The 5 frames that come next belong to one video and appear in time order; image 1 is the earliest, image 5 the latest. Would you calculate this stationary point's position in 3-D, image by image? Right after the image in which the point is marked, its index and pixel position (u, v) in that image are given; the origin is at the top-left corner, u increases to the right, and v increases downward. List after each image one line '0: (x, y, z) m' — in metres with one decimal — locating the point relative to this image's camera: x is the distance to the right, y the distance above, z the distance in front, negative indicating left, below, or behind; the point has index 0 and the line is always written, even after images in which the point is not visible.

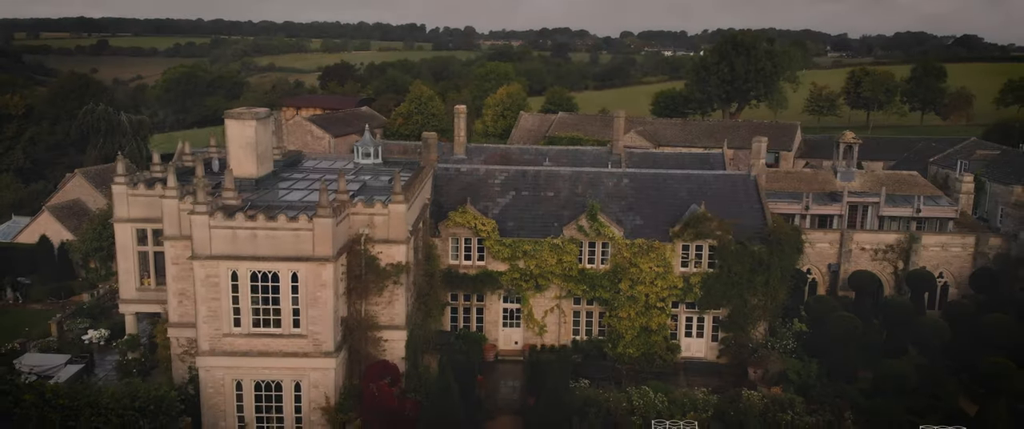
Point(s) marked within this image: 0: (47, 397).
0: (-10.7, -4.2, +18.6) m
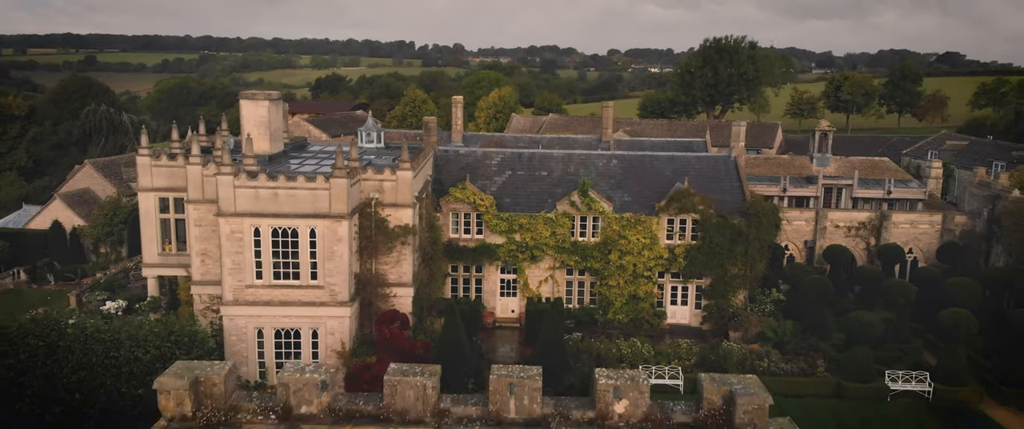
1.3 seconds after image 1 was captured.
0: (-10.7, -3.0, +20.4) m
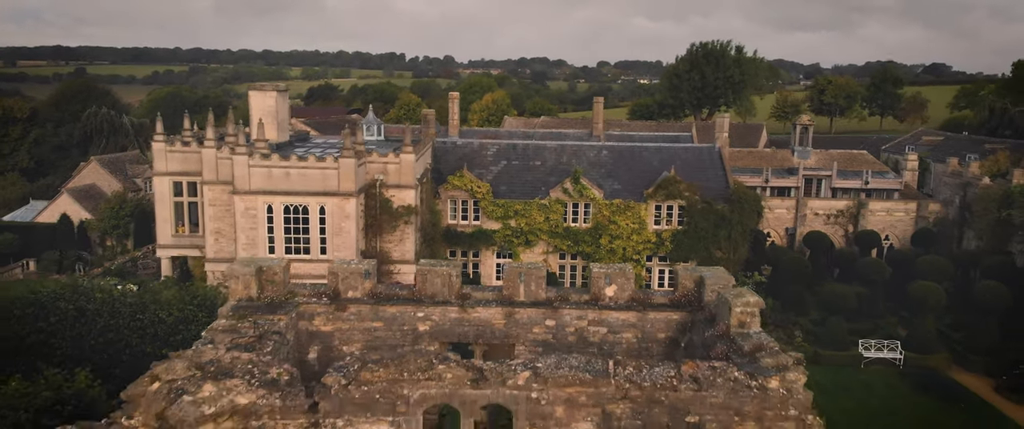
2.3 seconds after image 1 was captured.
0: (-10.7, -2.3, +21.8) m
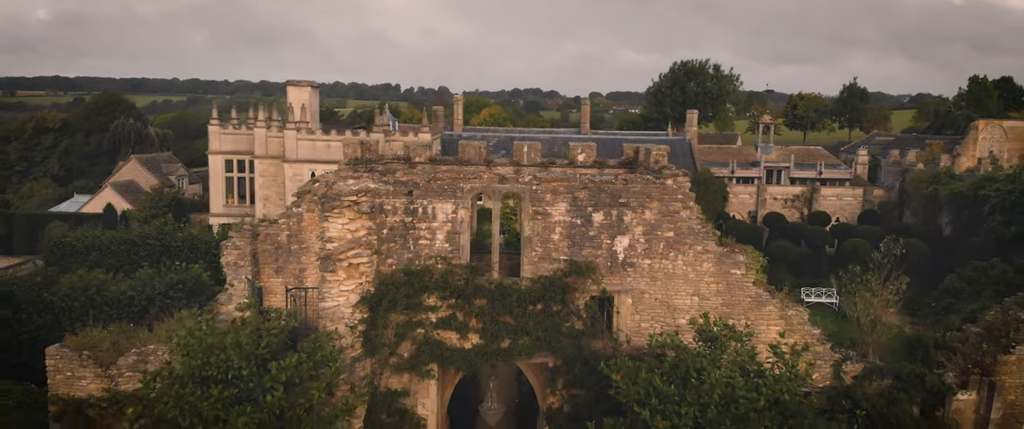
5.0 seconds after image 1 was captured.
0: (-10.7, -0.9, +27.1) m
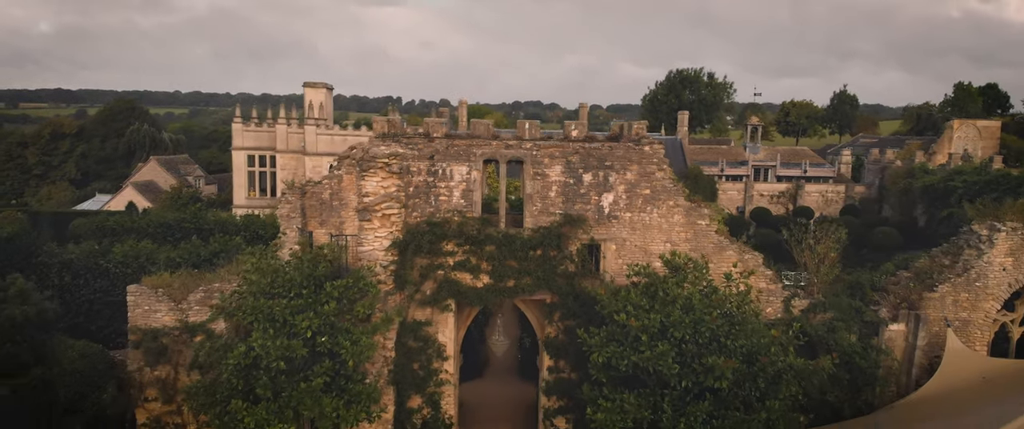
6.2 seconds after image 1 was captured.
0: (-10.6, -0.4, +29.6) m
